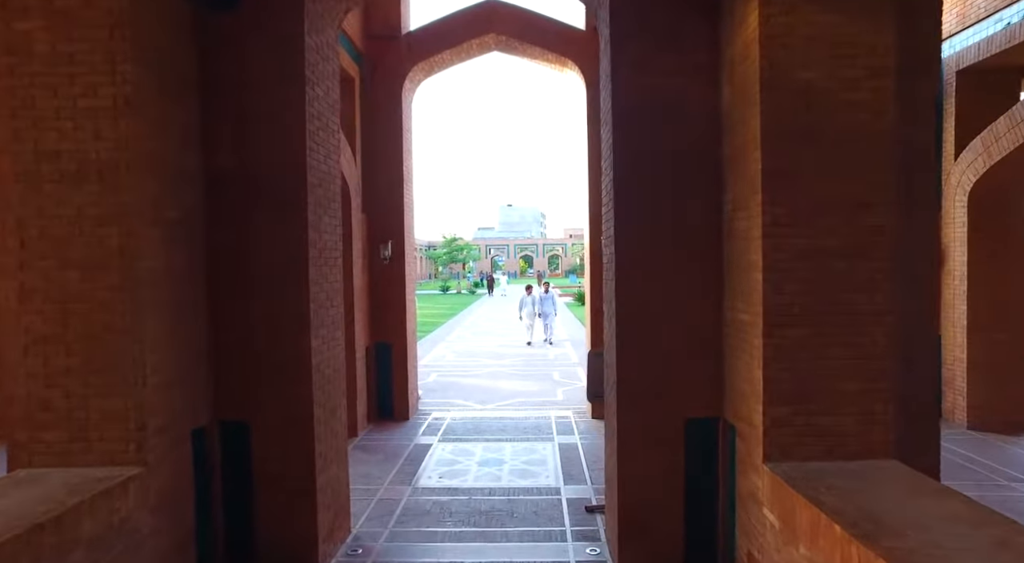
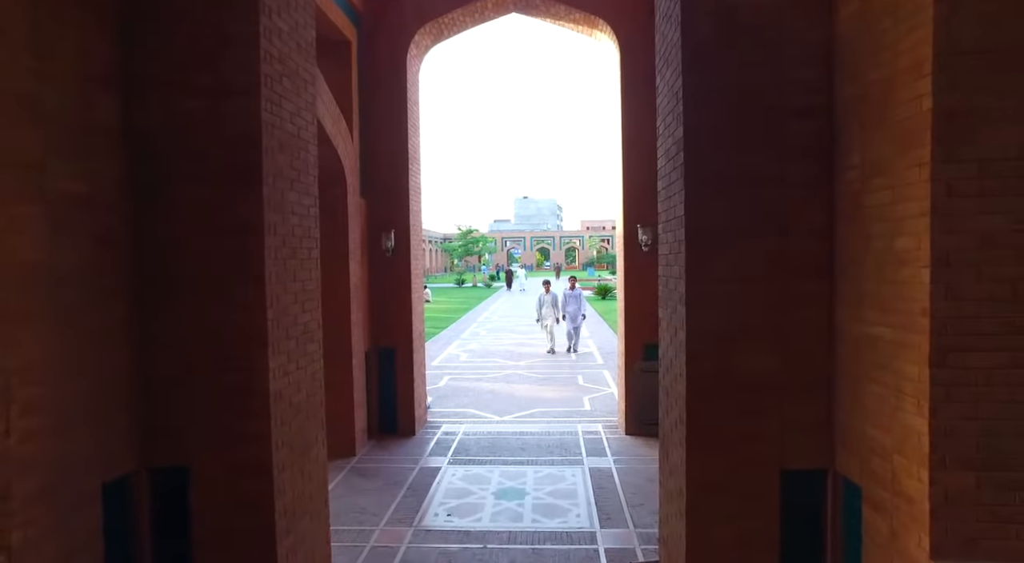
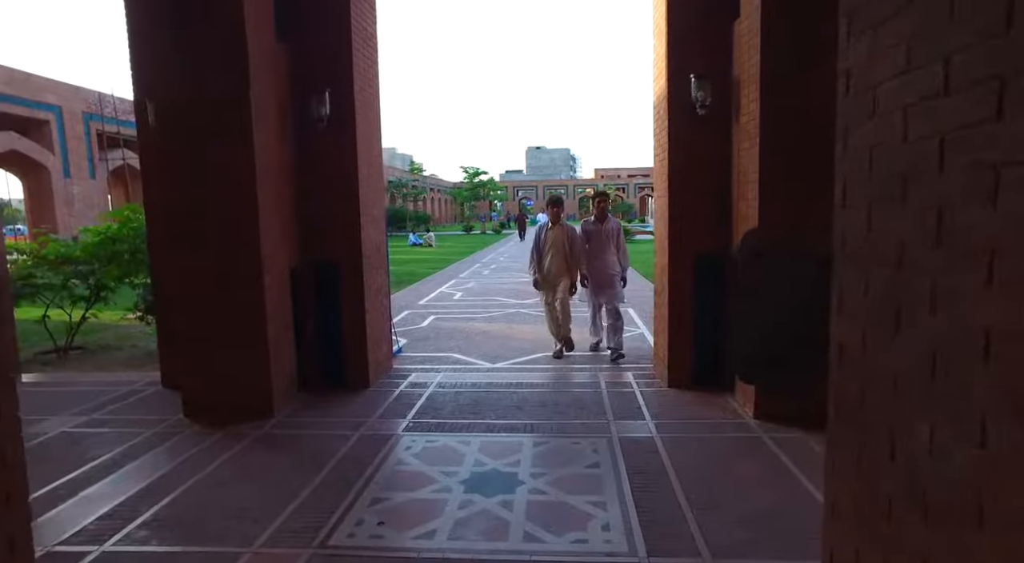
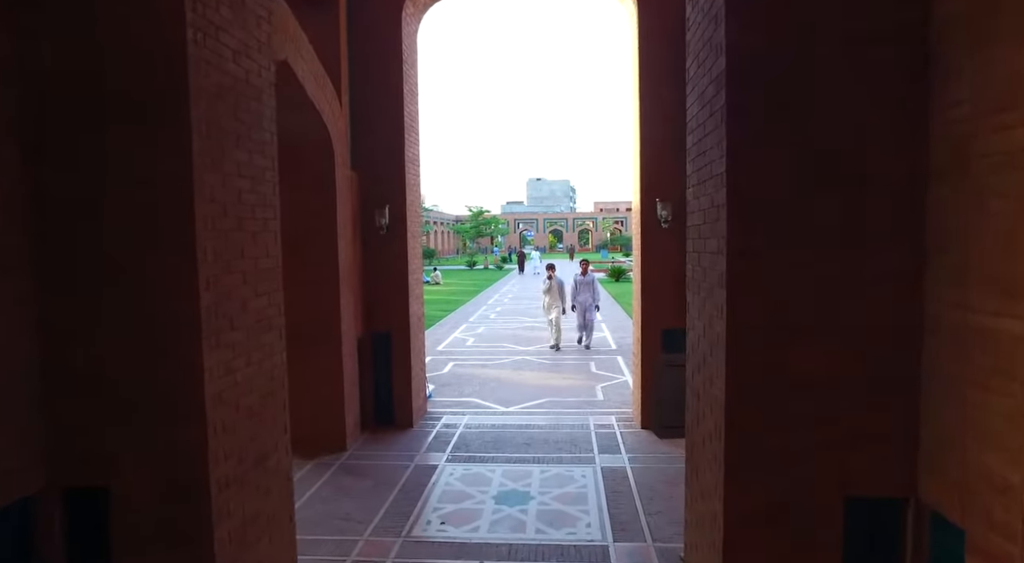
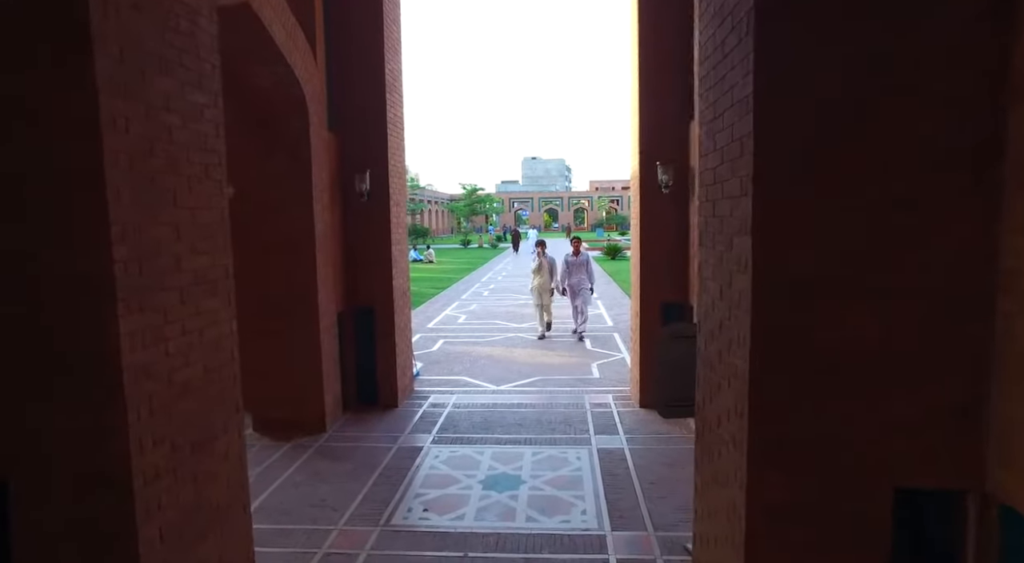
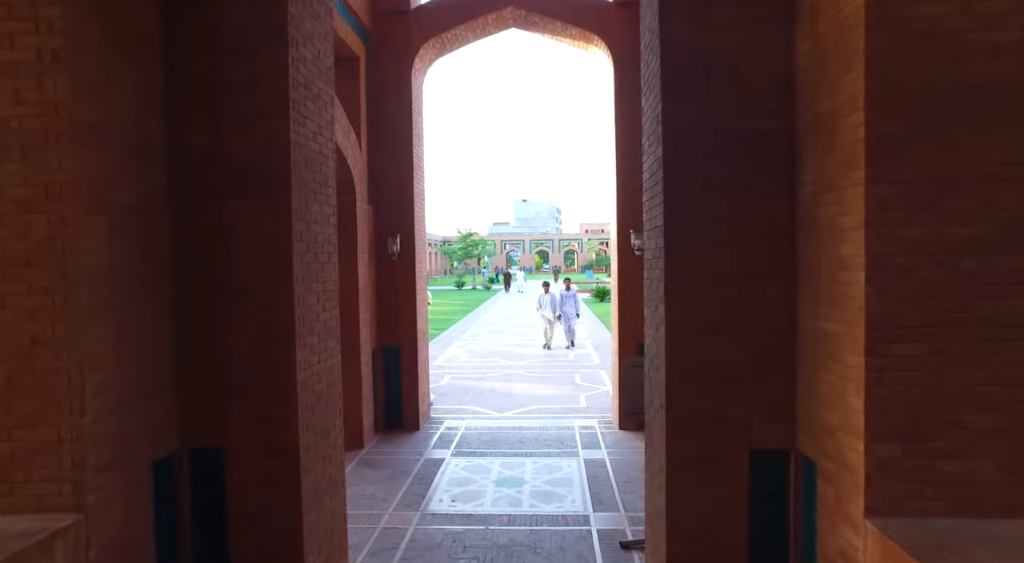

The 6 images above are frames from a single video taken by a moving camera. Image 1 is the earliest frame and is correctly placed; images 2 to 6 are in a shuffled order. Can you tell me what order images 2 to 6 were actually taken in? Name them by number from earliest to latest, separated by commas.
6, 2, 4, 5, 3
